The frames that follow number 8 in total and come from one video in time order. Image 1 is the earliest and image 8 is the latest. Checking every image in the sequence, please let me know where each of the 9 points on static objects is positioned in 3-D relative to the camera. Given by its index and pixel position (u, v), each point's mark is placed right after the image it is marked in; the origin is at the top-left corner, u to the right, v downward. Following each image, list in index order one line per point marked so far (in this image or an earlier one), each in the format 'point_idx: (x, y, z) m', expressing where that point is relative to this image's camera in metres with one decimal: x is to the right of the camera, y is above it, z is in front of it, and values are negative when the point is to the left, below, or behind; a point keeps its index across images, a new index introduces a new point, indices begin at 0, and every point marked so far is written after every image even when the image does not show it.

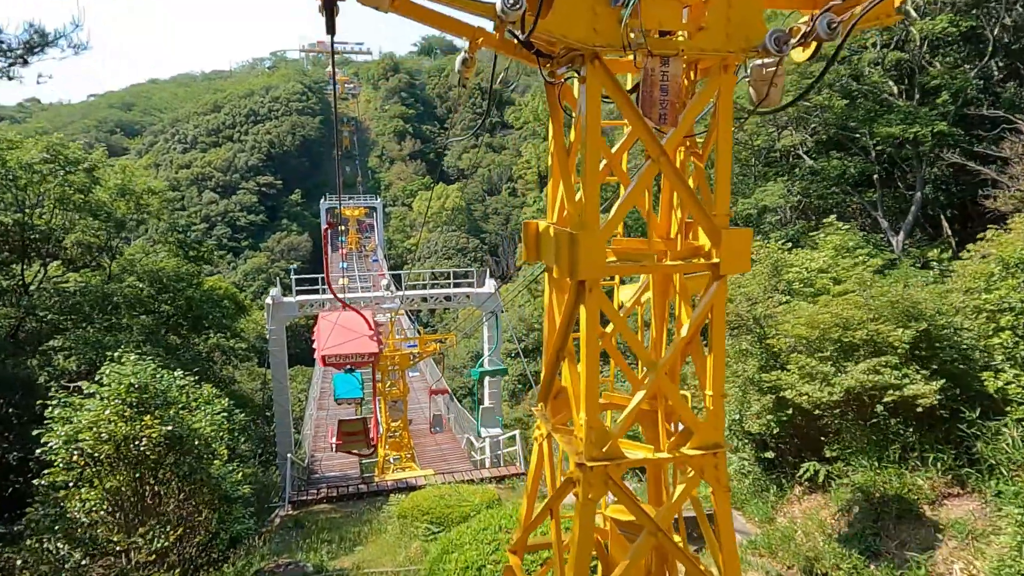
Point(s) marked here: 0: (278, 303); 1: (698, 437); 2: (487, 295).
0: (-5.7, -0.4, +14.9) m
1: (+0.8, -0.6, +2.5) m
2: (-0.8, -0.3, +18.8) m
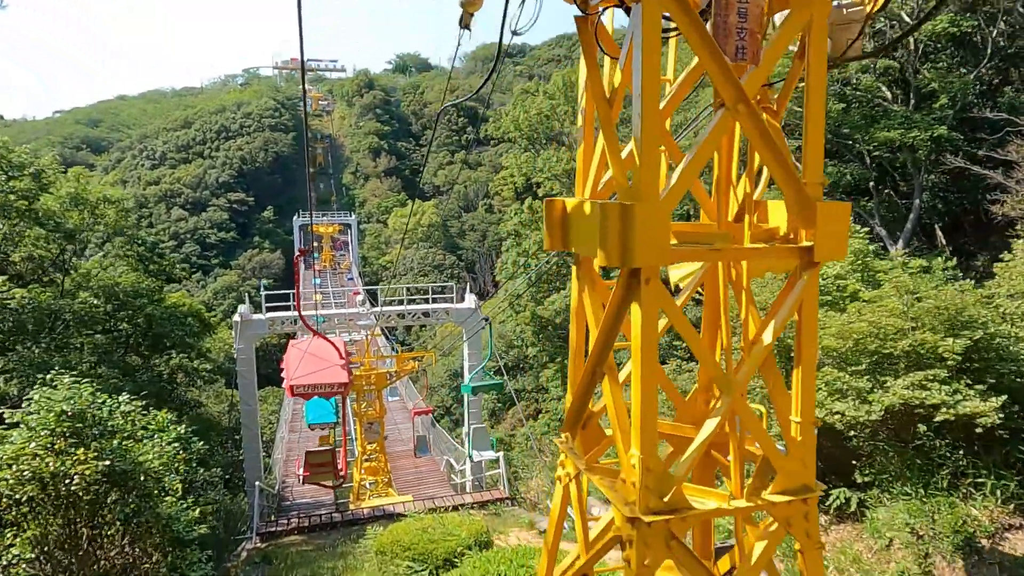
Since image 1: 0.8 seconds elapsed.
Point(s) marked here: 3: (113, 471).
0: (-6.1, -0.7, +14.1) m
1: (+0.8, -0.6, +1.9) m
2: (-1.4, -0.7, +18.1) m
3: (-3.3, -1.5, +5.1) m
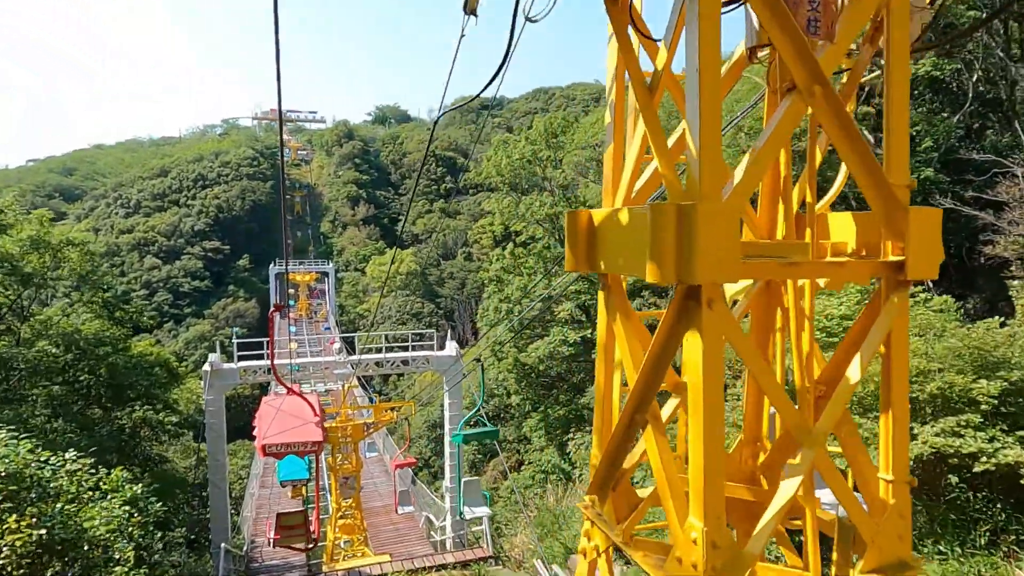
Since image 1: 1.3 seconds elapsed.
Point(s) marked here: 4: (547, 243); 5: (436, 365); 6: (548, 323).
0: (-6.4, -1.8, +13.4) m
1: (+0.9, -0.7, +1.5) m
2: (-1.9, -2.1, +17.6) m
3: (-3.4, -1.8, +4.5) m
4: (+0.9, +1.2, +17.7) m
5: (-2.3, -2.3, +17.6) m
6: (+1.1, -1.0, +18.6) m
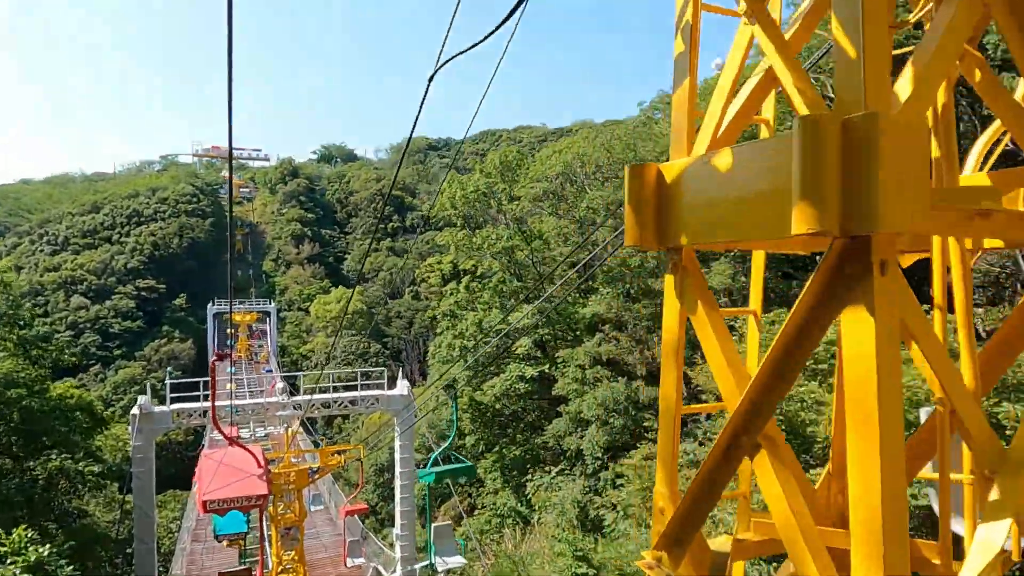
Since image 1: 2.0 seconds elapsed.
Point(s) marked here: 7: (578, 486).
0: (-7.3, -2.5, +12.2) m
1: (+1.0, -0.6, +1.1) m
2: (-3.1, -3.0, +16.7) m
3: (-3.5, -2.0, +3.6) m
4: (-0.3, +0.2, +17.3) m
5: (-3.5, -3.2, +16.8) m
6: (-0.2, -2.1, +18.1) m
7: (+1.4, -4.3, +13.3) m
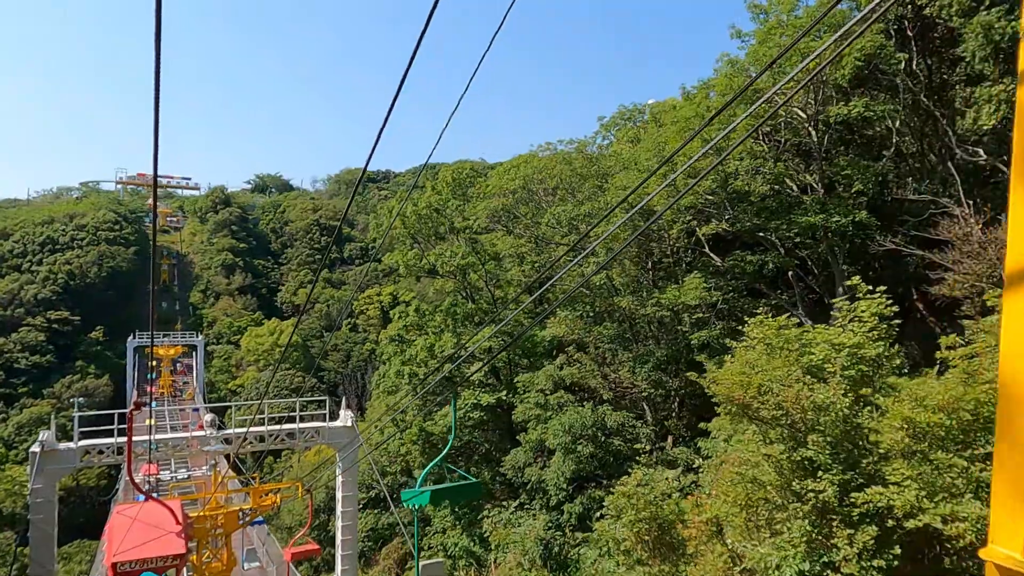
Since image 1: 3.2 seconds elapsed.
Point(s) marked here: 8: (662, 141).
0: (-8.0, -2.7, +10.5) m
1: (+1.4, -0.3, +0.4) m
2: (-4.2, -3.6, +15.4) m
3: (-3.3, -1.8, +2.3) m
4: (-1.6, -0.4, +16.4) m
5: (-4.6, -3.8, +15.3) m
6: (-1.5, -2.7, +17.1) m
7: (+0.5, -4.7, +12.3) m
8: (+2.9, +2.9, +12.0) m
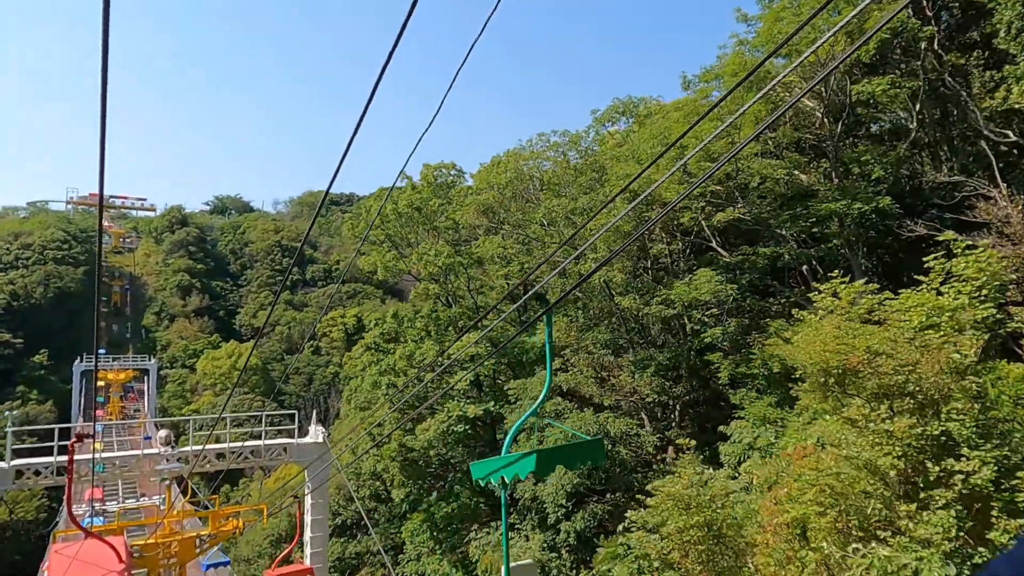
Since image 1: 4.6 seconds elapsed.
0: (-8.0, -2.6, +9.0) m
1: (+1.9, +0.2, -0.5) m
2: (-4.5, -3.6, +14.0) m
3: (-2.9, -1.3, +1.1) m
4: (-1.9, -0.5, +15.3) m
5: (-4.9, -3.8, +14.0) m
6: (-1.9, -2.9, +15.9) m
7: (+0.4, -4.6, +11.2) m
8: (+2.8, +2.9, +11.3) m
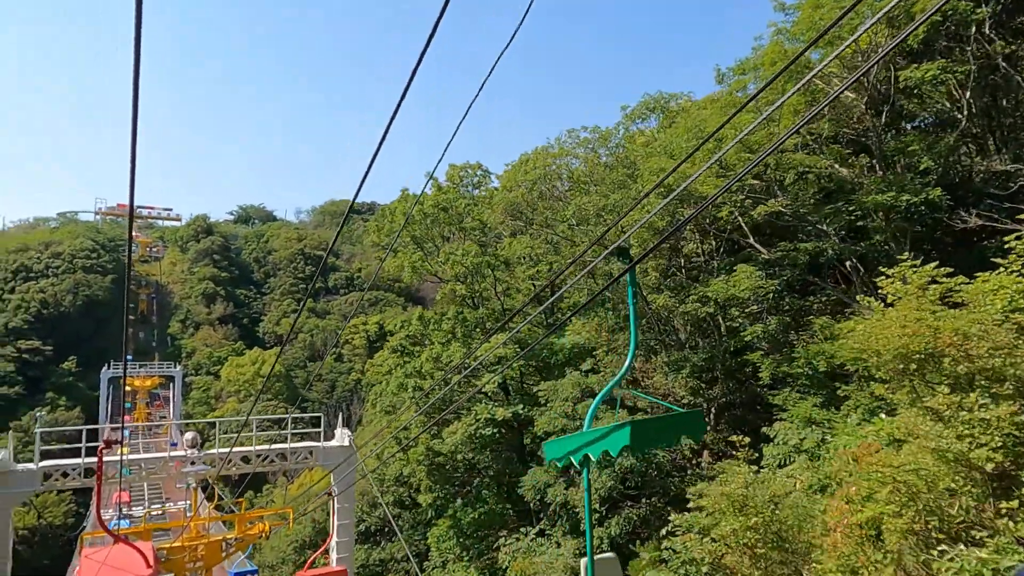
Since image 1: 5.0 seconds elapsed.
0: (-7.5, -2.6, +8.9) m
1: (+2.1, +0.4, -0.8) m
2: (-3.9, -3.6, +13.9) m
3: (-2.6, -1.2, +1.0) m
4: (-1.2, -0.5, +15.1) m
5: (-4.3, -3.9, +13.8) m
6: (-1.2, -2.9, +15.7) m
7: (+1.0, -4.6, +10.9) m
8: (+3.4, +3.0, +11.0) m
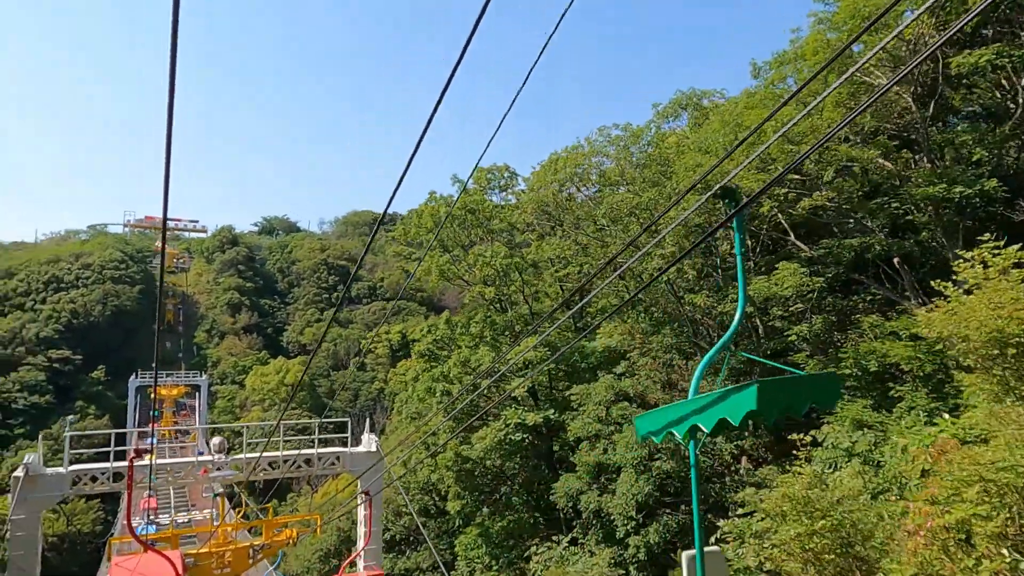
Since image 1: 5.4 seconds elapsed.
0: (-7.0, -2.6, +8.9) m
1: (+2.3, +0.6, -1.1) m
2: (-3.2, -3.7, +13.7) m
3: (-2.4, -1.0, +0.8) m
4: (-0.5, -0.6, +14.9) m
5: (-3.6, -3.9, +13.7) m
6: (-0.5, -3.0, +15.4) m
7: (+1.6, -4.6, +10.6) m
8: (+3.9, +3.0, +10.7) m
